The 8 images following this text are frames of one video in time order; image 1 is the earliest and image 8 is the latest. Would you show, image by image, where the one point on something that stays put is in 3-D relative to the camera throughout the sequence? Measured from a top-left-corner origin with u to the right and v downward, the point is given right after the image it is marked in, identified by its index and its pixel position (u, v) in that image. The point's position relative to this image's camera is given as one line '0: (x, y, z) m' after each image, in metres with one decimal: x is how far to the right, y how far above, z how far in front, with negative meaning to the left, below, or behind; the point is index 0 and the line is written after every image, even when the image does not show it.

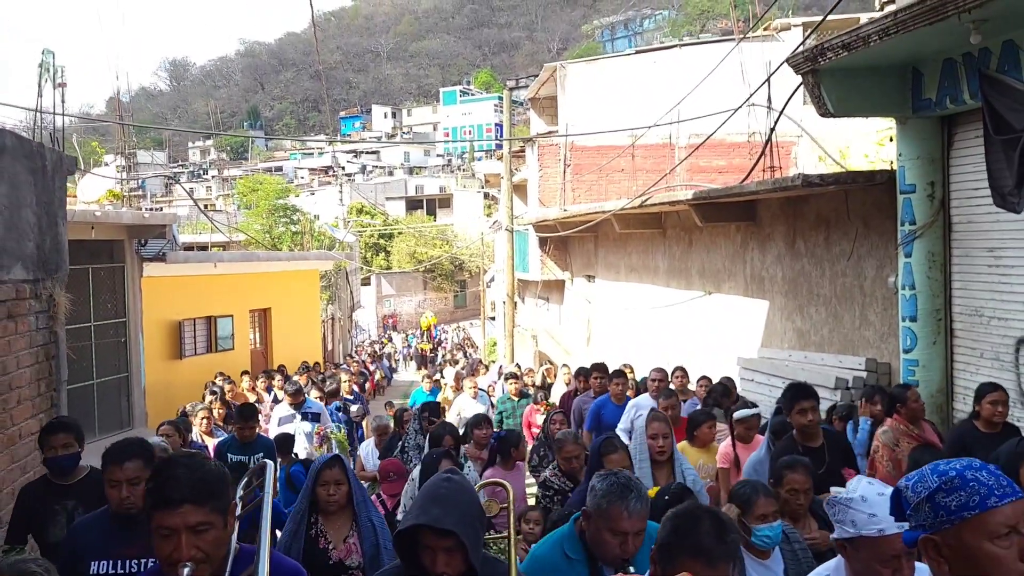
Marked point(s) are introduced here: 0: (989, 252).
0: (+3.9, +0.3, +6.9) m
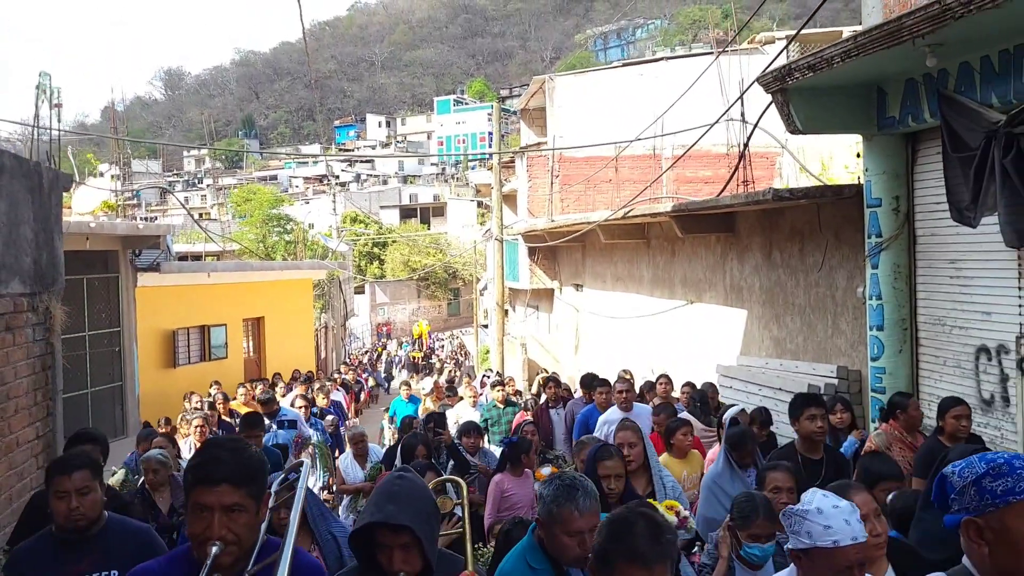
0: (+3.7, +0.2, +7.2) m
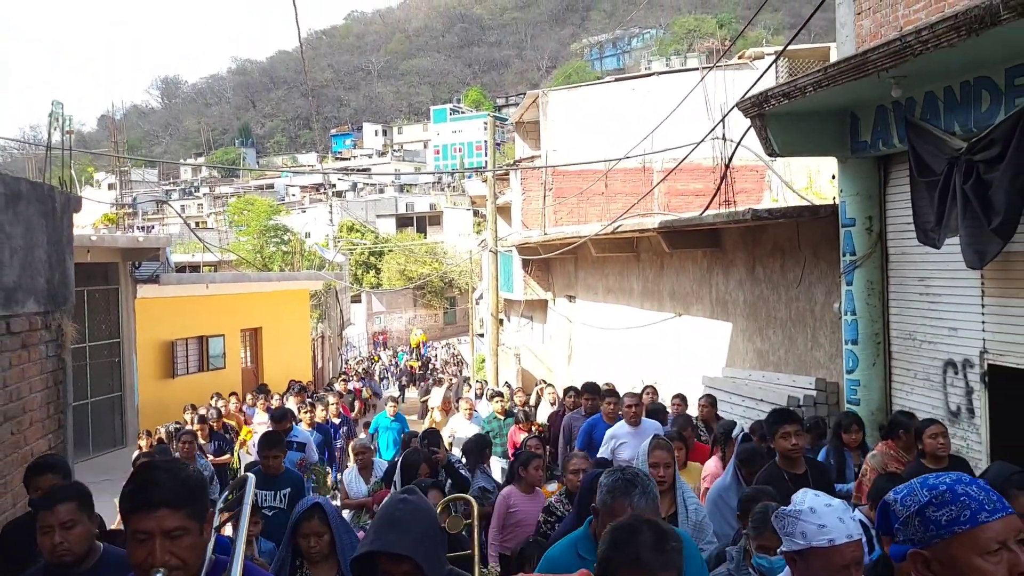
0: (+3.7, +0.1, +7.5) m
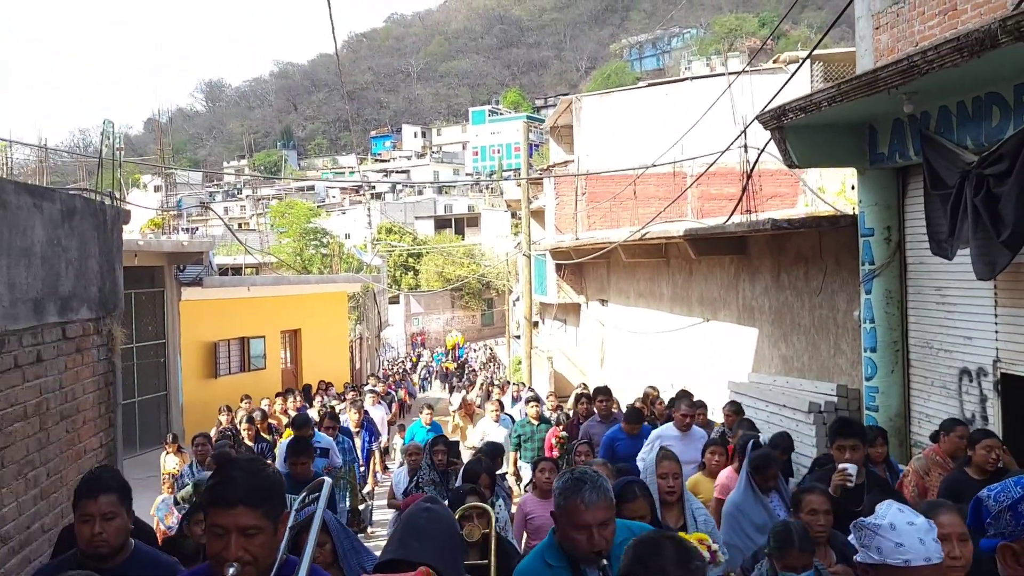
0: (+3.9, 0.0, +7.7) m
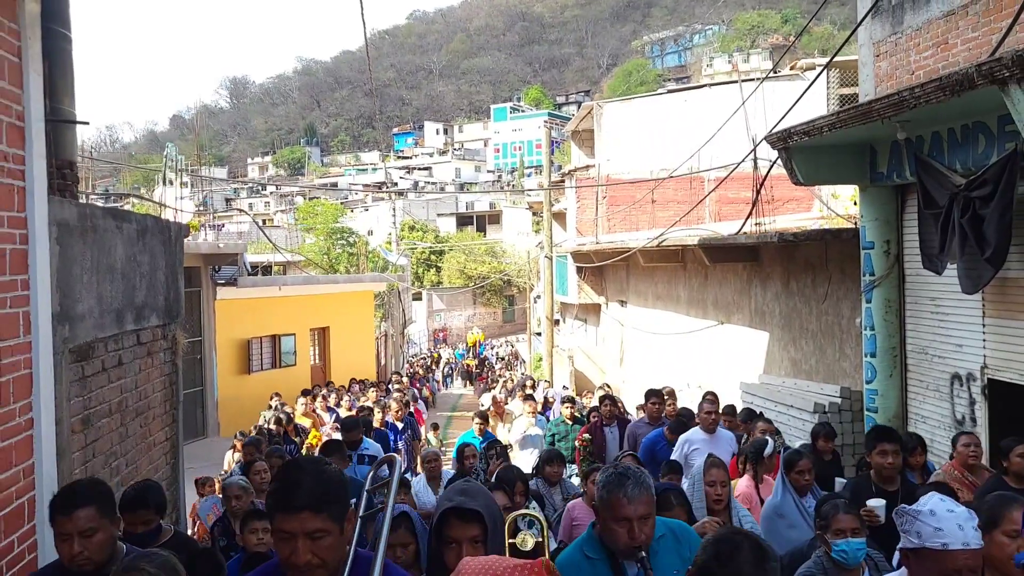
0: (+4.1, -0.1, +8.2) m
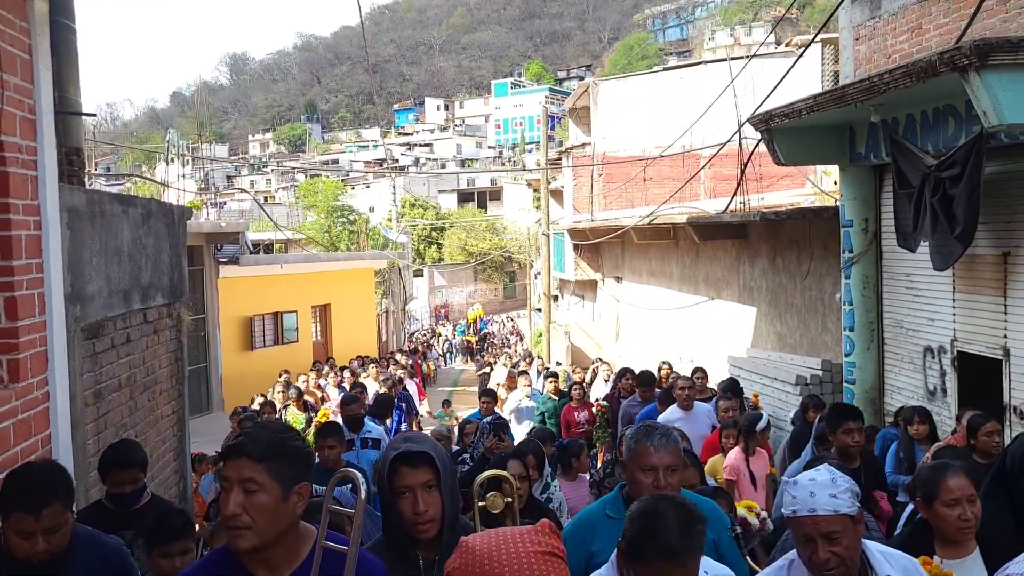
0: (+4.0, +0.1, +8.6) m
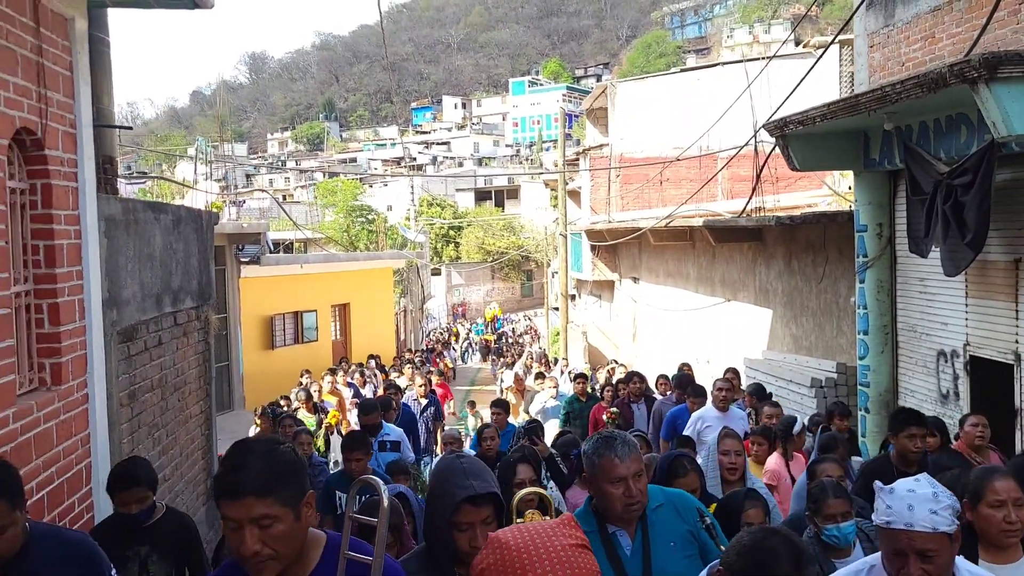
0: (+4.2, +0.1, +8.7) m
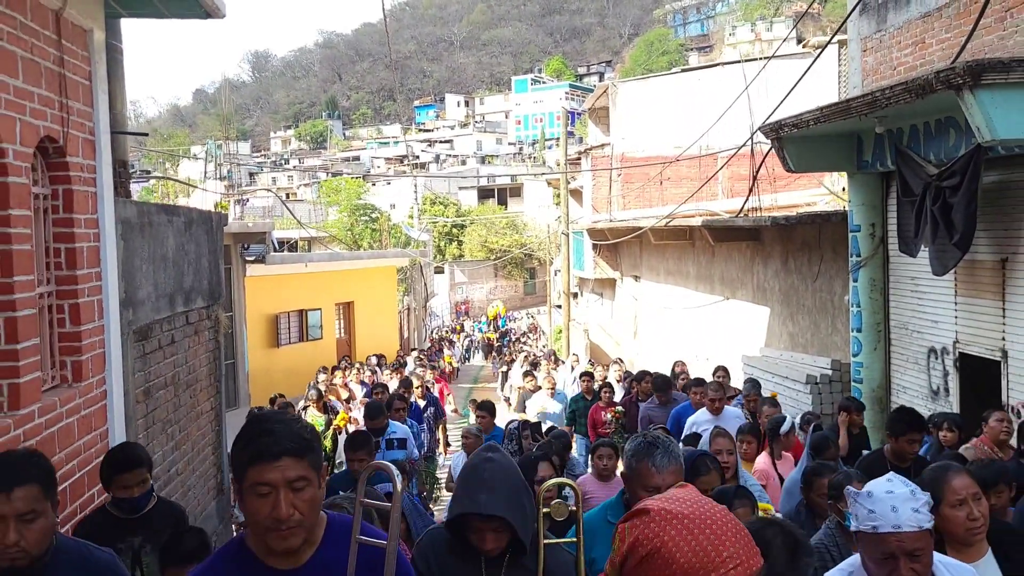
0: (+4.2, +0.1, +8.9) m
